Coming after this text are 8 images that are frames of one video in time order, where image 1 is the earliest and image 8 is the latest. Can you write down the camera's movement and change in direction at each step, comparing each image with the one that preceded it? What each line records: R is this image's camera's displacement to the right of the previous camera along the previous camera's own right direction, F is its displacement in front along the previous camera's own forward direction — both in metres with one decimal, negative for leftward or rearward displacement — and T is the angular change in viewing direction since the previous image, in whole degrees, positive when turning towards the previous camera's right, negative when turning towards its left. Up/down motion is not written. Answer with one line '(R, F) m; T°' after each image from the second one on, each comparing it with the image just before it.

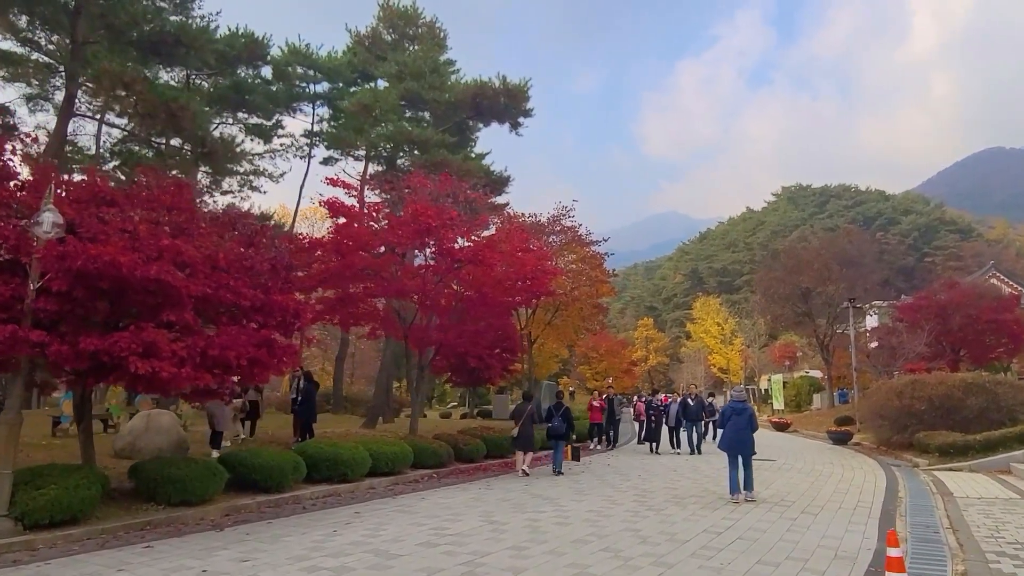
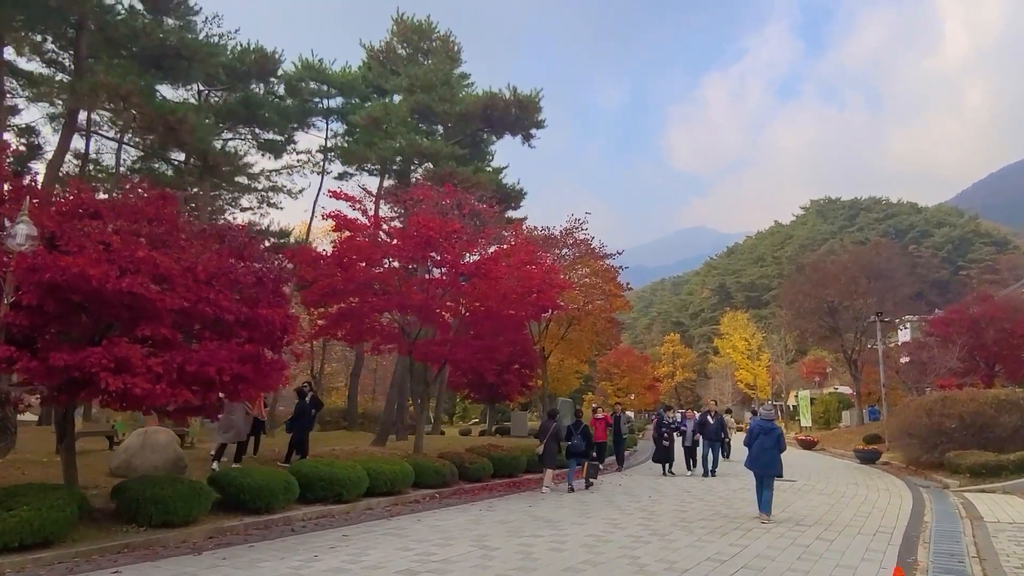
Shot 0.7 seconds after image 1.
(+0.4, +0.4) m; -2°
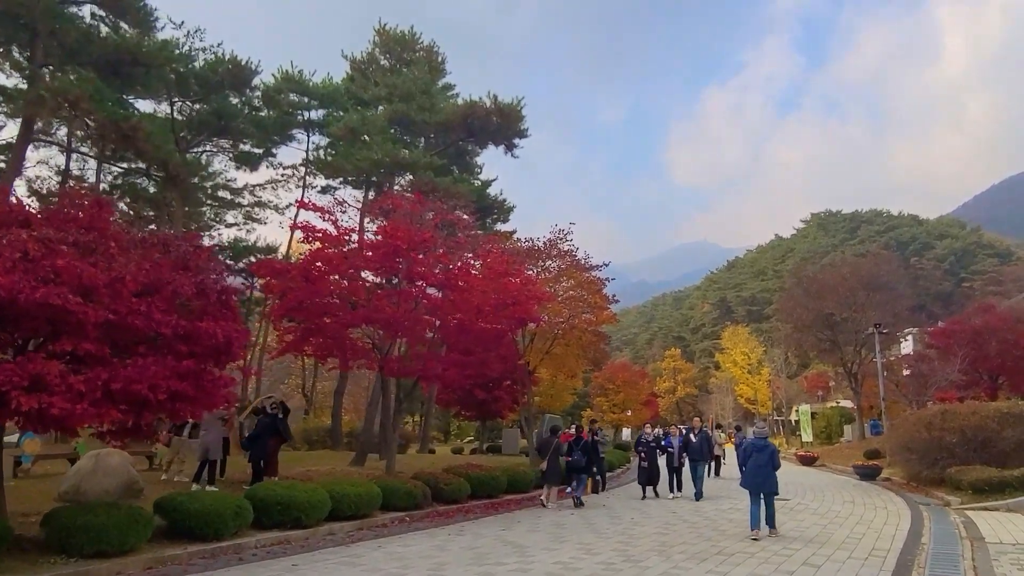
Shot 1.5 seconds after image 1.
(+0.5, +0.5) m; 0°
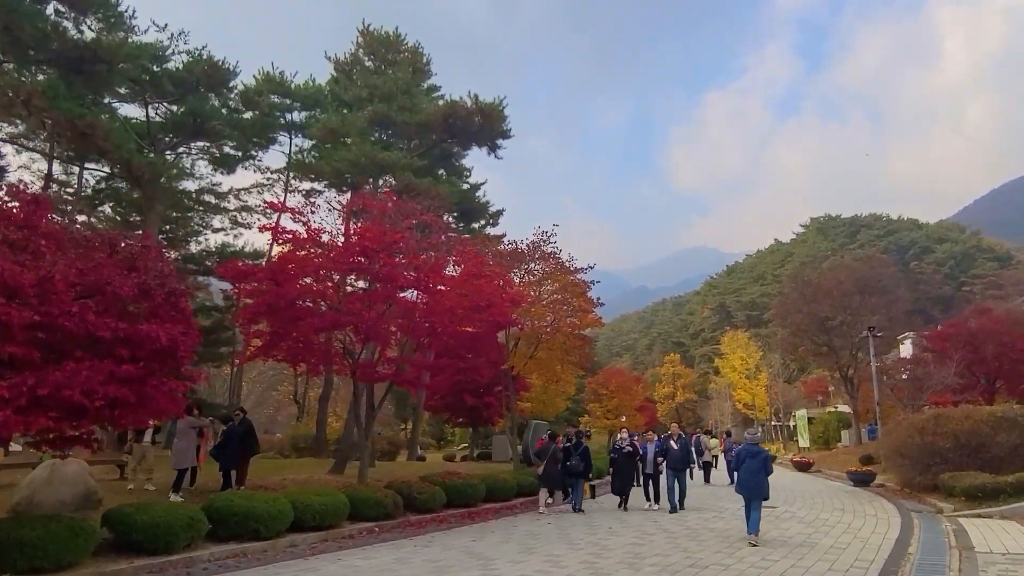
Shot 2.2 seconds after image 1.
(+0.4, +0.4) m; 0°
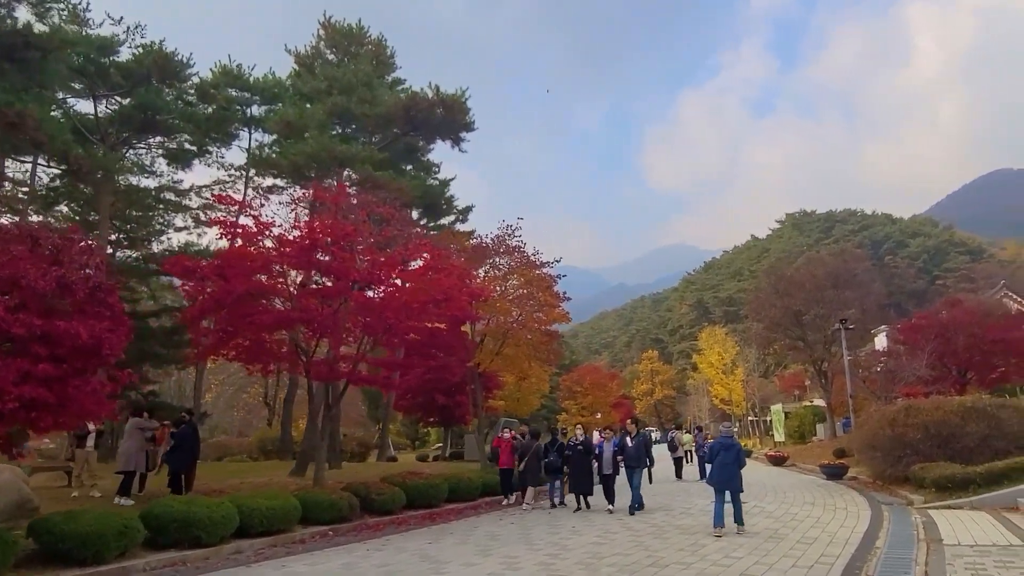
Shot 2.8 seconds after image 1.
(+0.3, +0.4) m; +1°
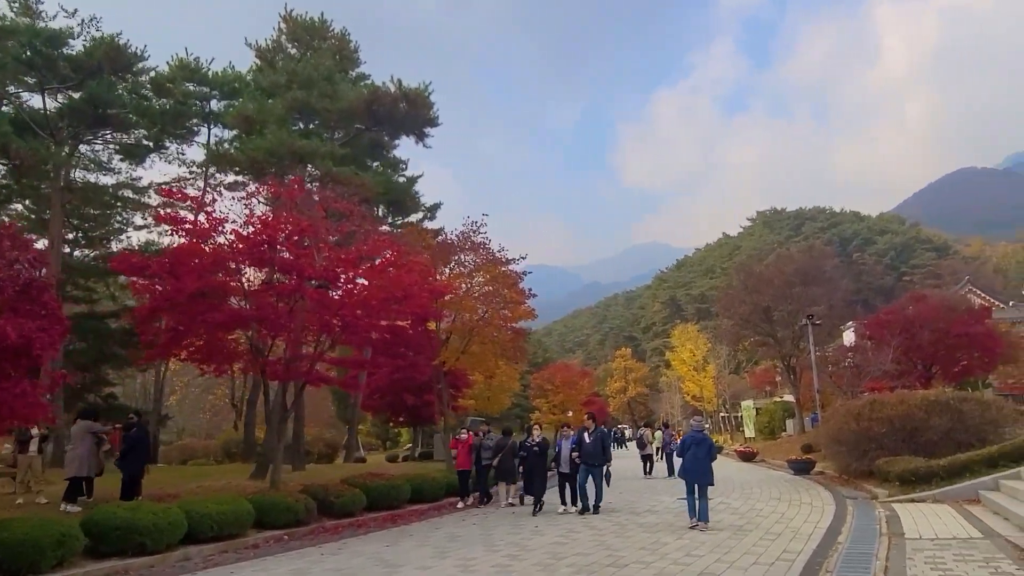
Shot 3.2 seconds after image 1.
(+0.2, +0.2) m; +2°
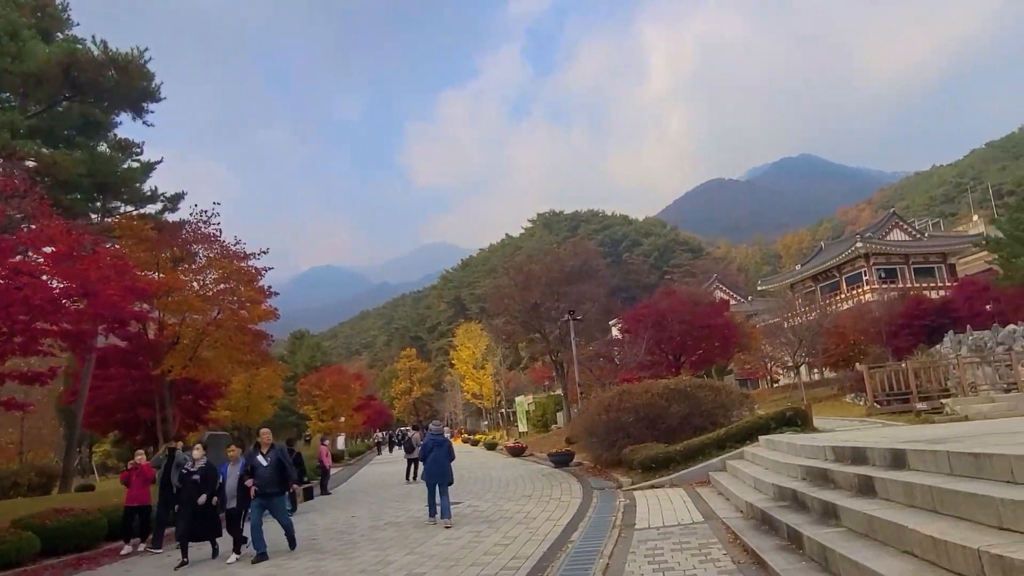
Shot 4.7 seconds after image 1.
(+1.0, +0.8) m; +16°
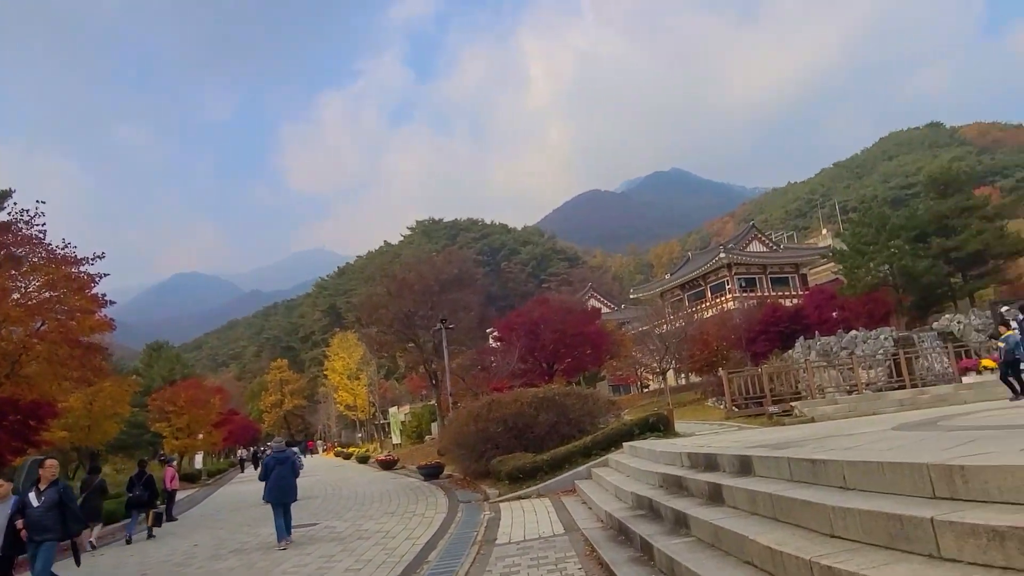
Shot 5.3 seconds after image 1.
(+0.3, +0.4) m; +9°
